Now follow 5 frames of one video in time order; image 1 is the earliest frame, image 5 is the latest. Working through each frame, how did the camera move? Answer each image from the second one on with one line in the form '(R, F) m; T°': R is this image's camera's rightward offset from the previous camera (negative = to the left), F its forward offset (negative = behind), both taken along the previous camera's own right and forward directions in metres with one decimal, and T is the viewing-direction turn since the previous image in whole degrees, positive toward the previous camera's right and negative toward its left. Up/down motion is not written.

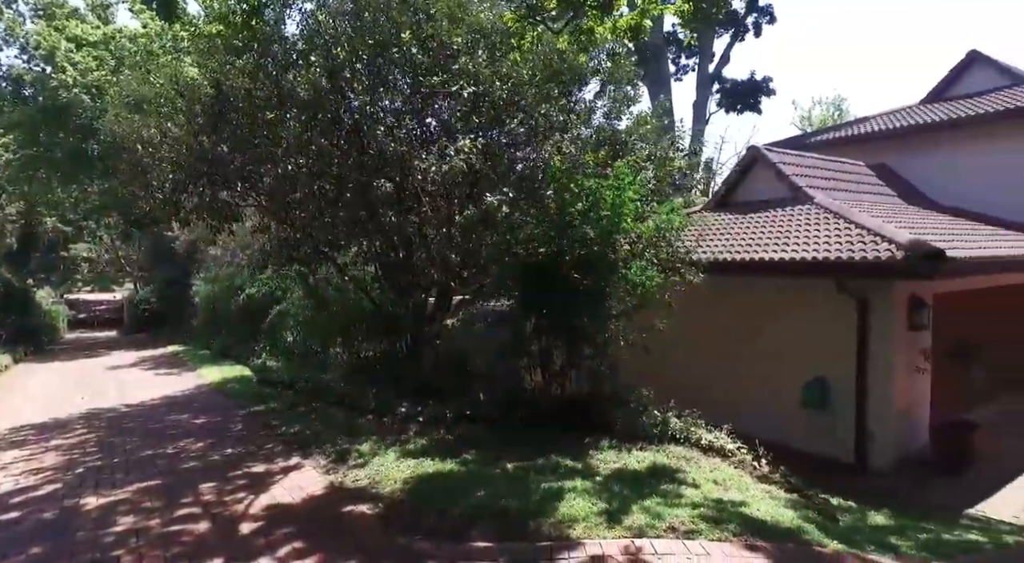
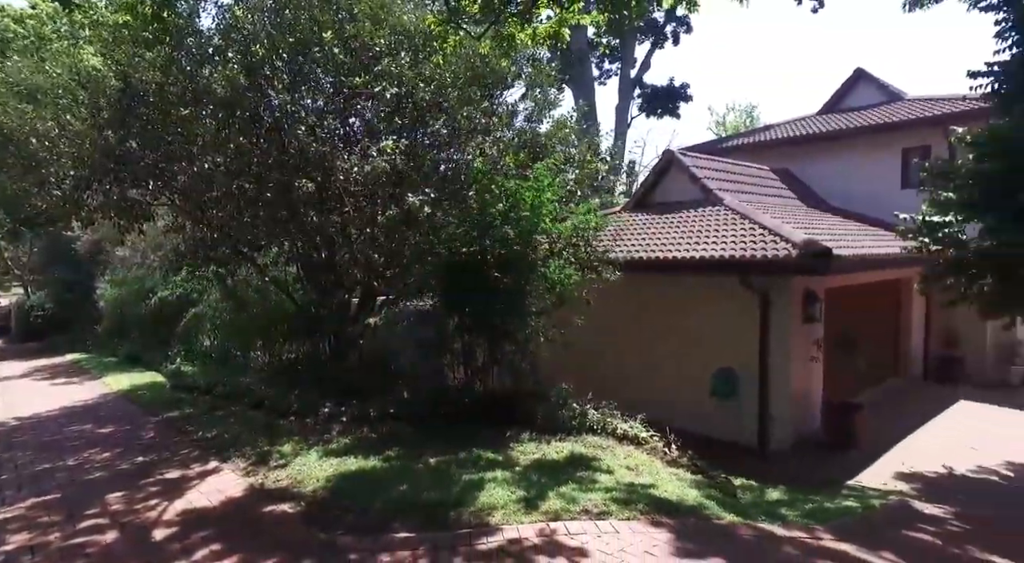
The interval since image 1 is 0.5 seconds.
(+0.1, -0.2) m; +7°
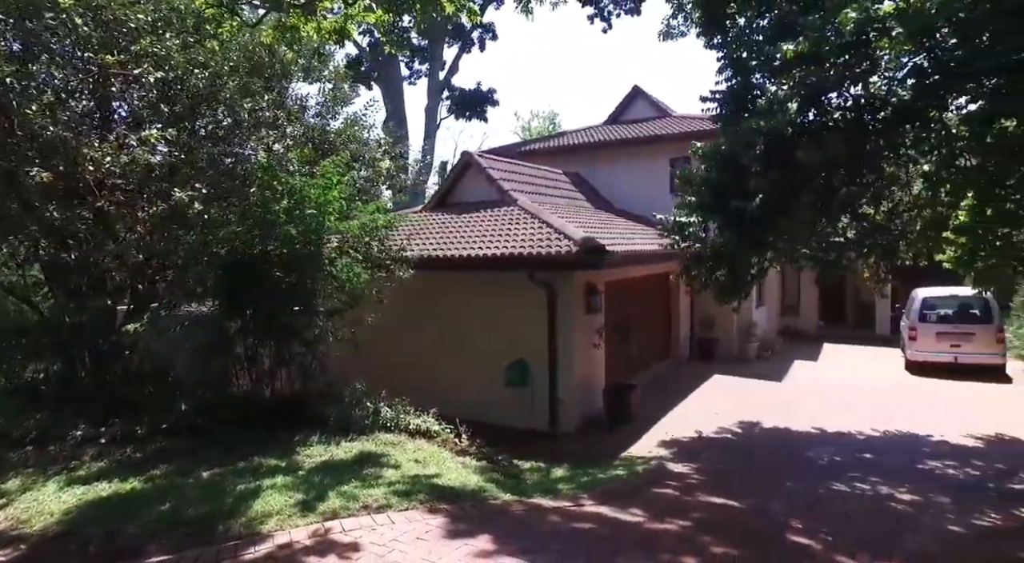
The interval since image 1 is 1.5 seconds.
(+0.3, -0.2) m; +17°
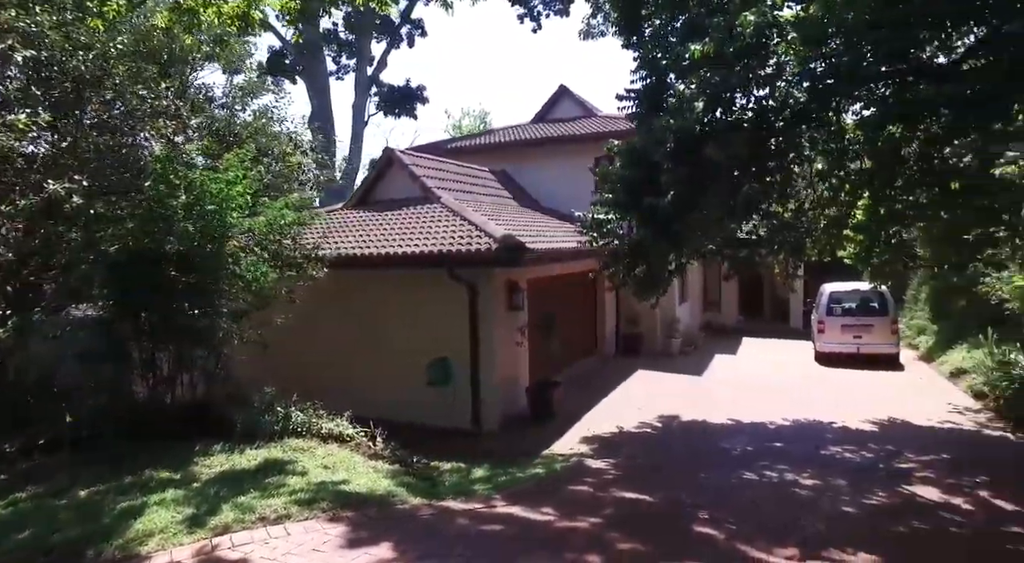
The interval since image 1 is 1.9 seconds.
(+0.2, +0.1) m; +6°
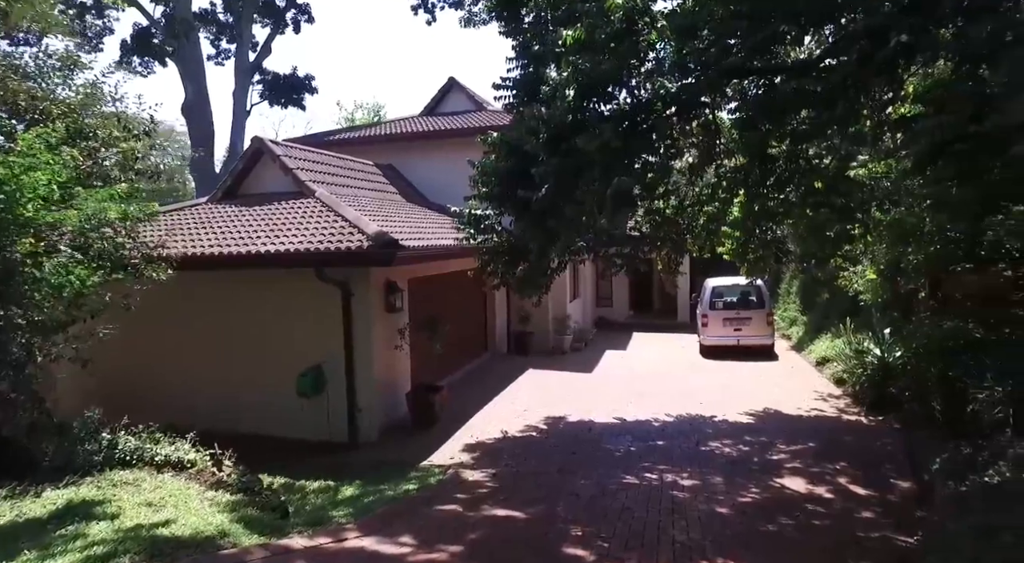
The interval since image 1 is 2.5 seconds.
(+0.4, +0.4) m; +9°
